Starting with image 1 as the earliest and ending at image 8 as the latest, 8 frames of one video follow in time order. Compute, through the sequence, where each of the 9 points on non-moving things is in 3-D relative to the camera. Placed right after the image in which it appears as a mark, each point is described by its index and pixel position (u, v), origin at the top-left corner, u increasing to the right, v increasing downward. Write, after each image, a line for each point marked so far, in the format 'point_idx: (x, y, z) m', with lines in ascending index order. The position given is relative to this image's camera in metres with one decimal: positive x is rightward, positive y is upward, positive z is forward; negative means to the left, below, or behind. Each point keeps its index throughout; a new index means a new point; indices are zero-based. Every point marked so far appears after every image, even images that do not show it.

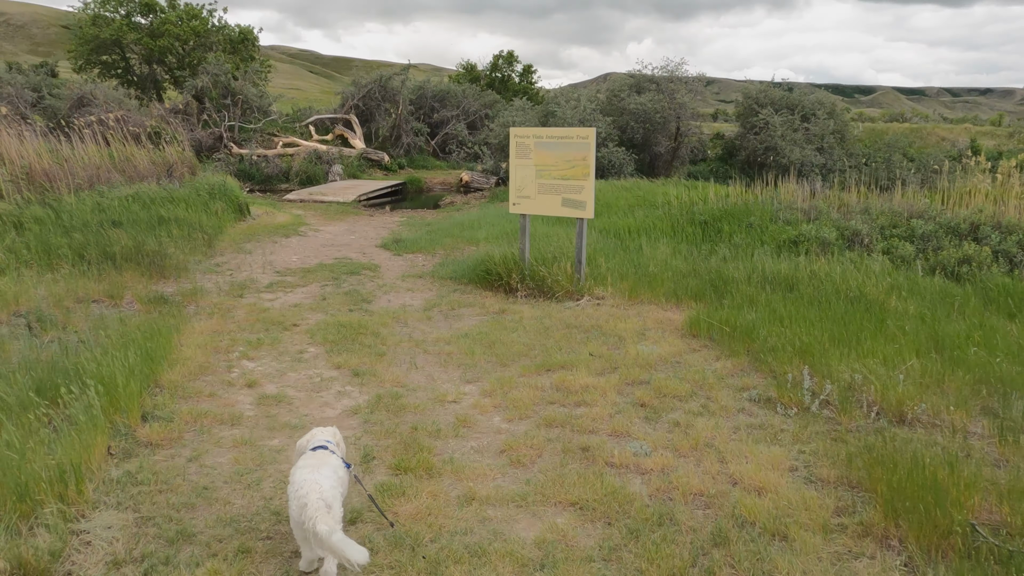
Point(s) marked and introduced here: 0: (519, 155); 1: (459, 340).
0: (+0.1, +1.2, +7.0) m
1: (-0.4, -0.4, +5.6) m
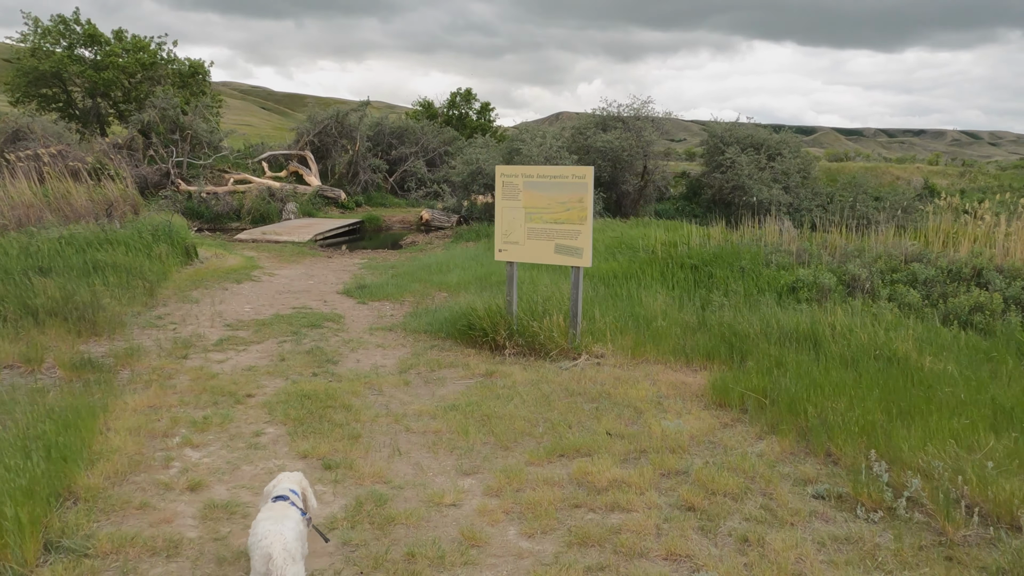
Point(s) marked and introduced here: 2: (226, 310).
0: (-0.1, +0.7, +6.3) m
1: (-0.4, -0.8, +4.8) m
2: (-3.2, -0.2, +8.6) m
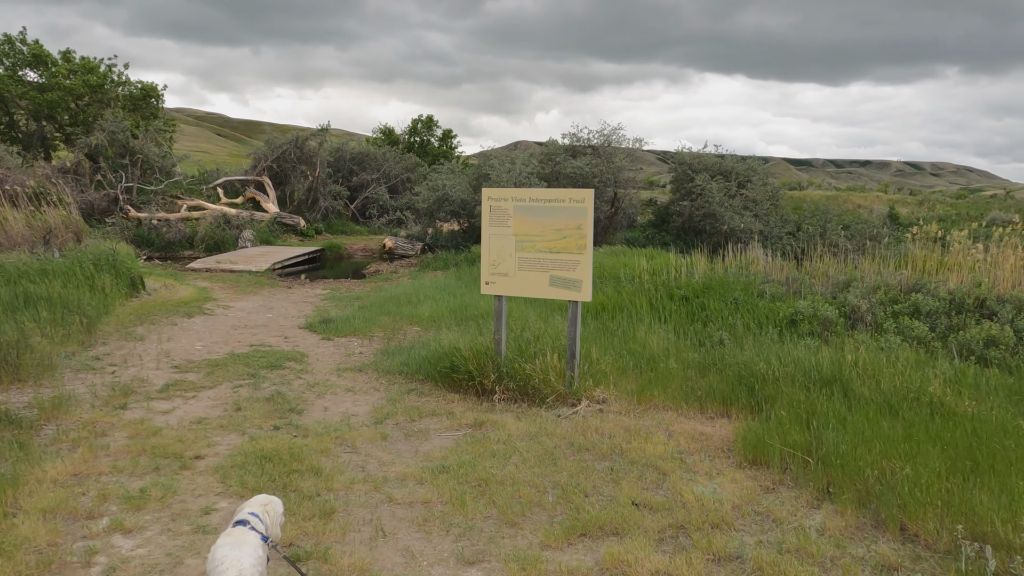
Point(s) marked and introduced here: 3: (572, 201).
0: (-0.1, +0.5, +5.6) m
1: (-0.4, -1.0, +4.1) m
2: (-3.3, -0.6, +7.7) m
3: (+0.4, +0.6, +5.3) m
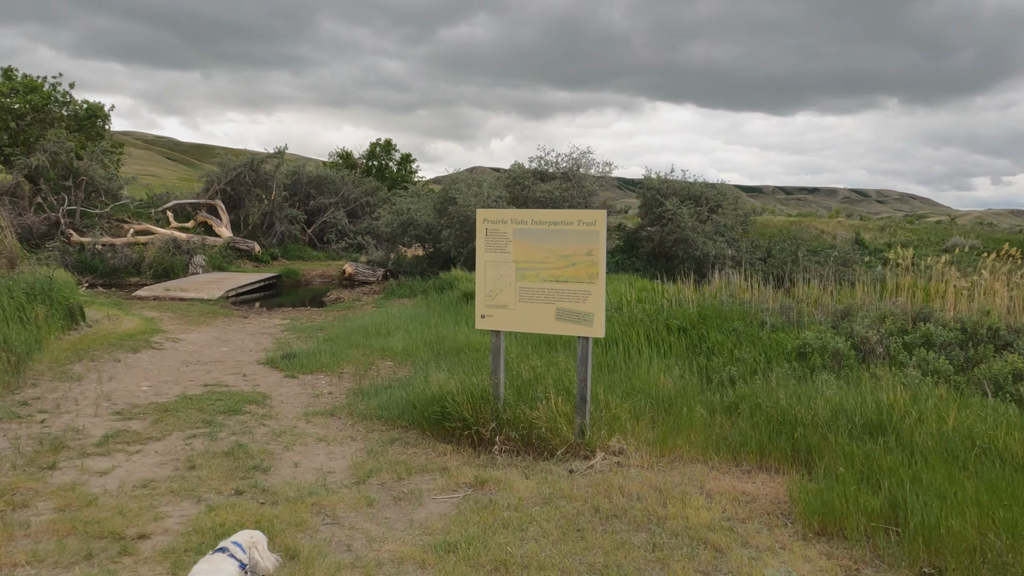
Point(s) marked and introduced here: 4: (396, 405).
0: (-0.1, +0.3, +4.9) m
1: (-0.3, -1.2, +3.3) m
2: (-3.5, -0.9, +6.8) m
3: (+0.4, +0.4, +4.6) m
4: (-0.9, -0.9, +5.7) m
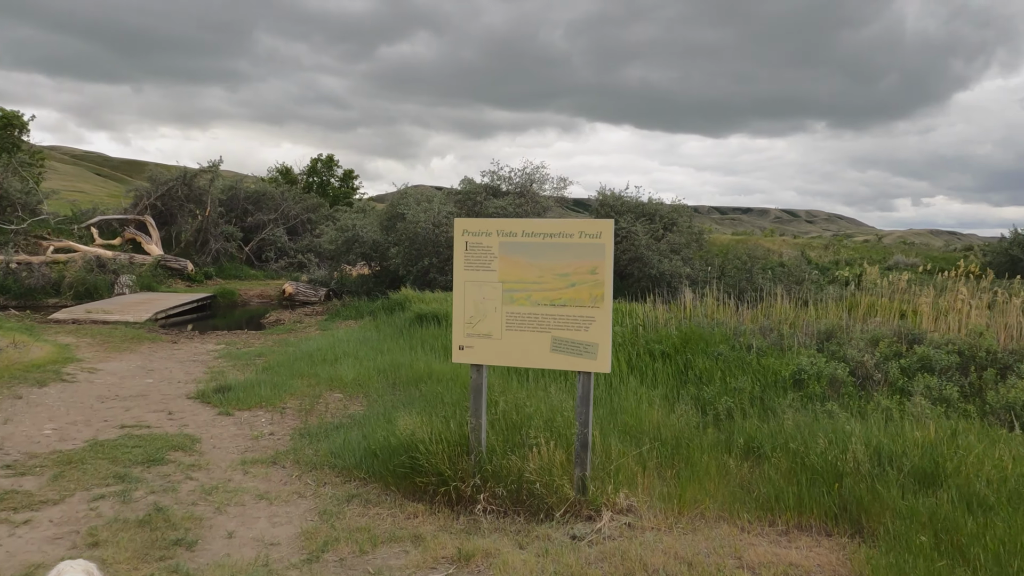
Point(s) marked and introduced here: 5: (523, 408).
0: (-0.2, +0.1, +4.1) m
1: (-0.3, -1.2, +2.5) m
2: (-3.7, -1.1, +5.7) m
3: (+0.4, +0.3, +3.9) m
4: (-1.0, -1.0, +4.8) m
5: (+0.1, -0.7, +4.5) m
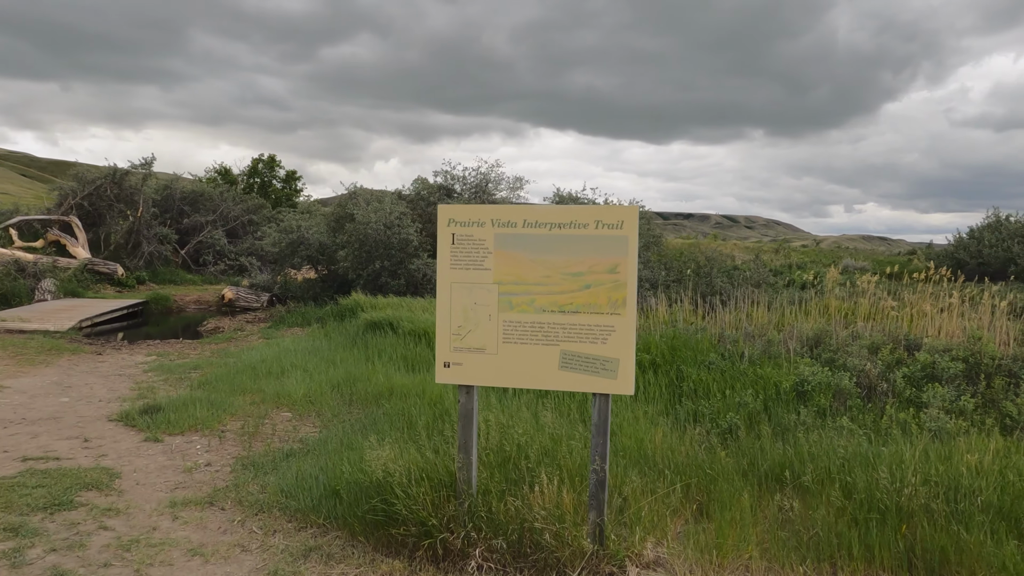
0: (-0.2, +0.1, +3.3) m
1: (-0.2, -1.3, +1.7) m
2: (-3.8, -1.1, +4.7) m
3: (+0.4, +0.3, +3.1) m
4: (-1.0, -1.0, +4.0) m
5: (0.0, -0.7, +3.7) m
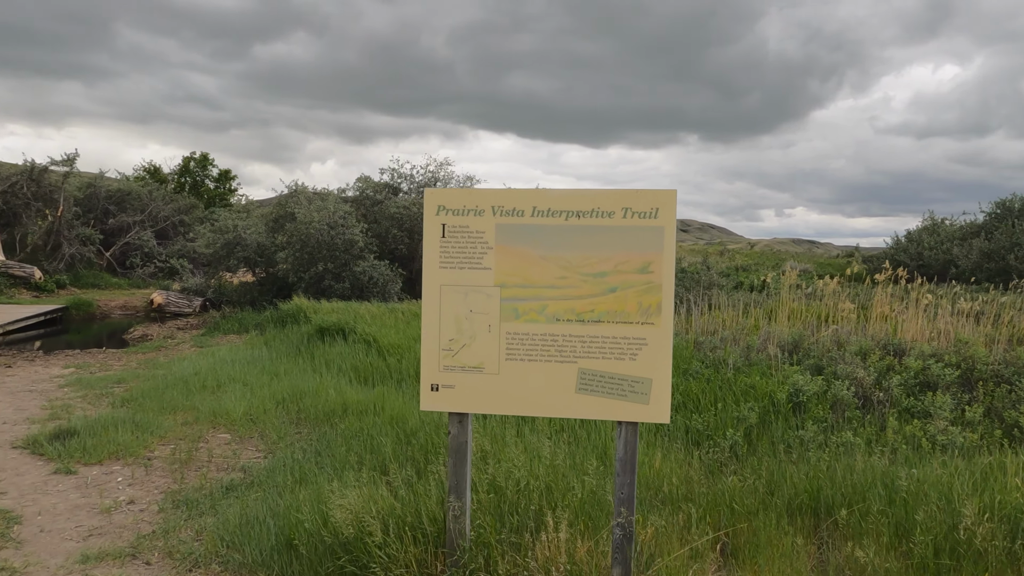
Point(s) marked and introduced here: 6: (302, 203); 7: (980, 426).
0: (-0.2, +0.1, +2.7) m
1: (0.0, -1.3, +1.0) m
2: (-3.9, -1.1, +3.7) m
3: (+0.4, +0.2, +2.5) m
4: (-1.1, -1.1, +3.3) m
5: (0.0, -0.7, +3.1) m
6: (-4.0, +1.6, +14.9) m
7: (+3.2, -0.9, +5.2) m
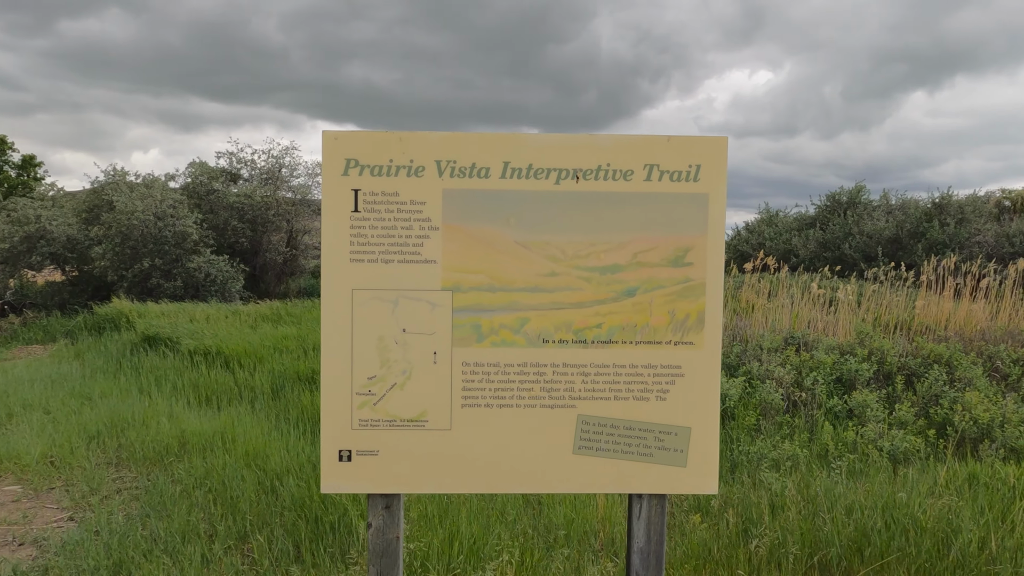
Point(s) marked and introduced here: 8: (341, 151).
0: (-0.3, +0.1, +1.6) m
1: (+0.2, -1.3, +0.1) m
2: (-4.1, -1.2, +2.0) m
3: (+0.3, +0.2, +1.6) m
4: (-1.3, -1.1, +2.1) m
5: (-0.2, -0.7, +2.1) m
6: (-6.4, +1.6, +12.9) m
7: (+2.5, -0.8, +4.8) m
8: (-0.4, +0.3, +1.6) m
